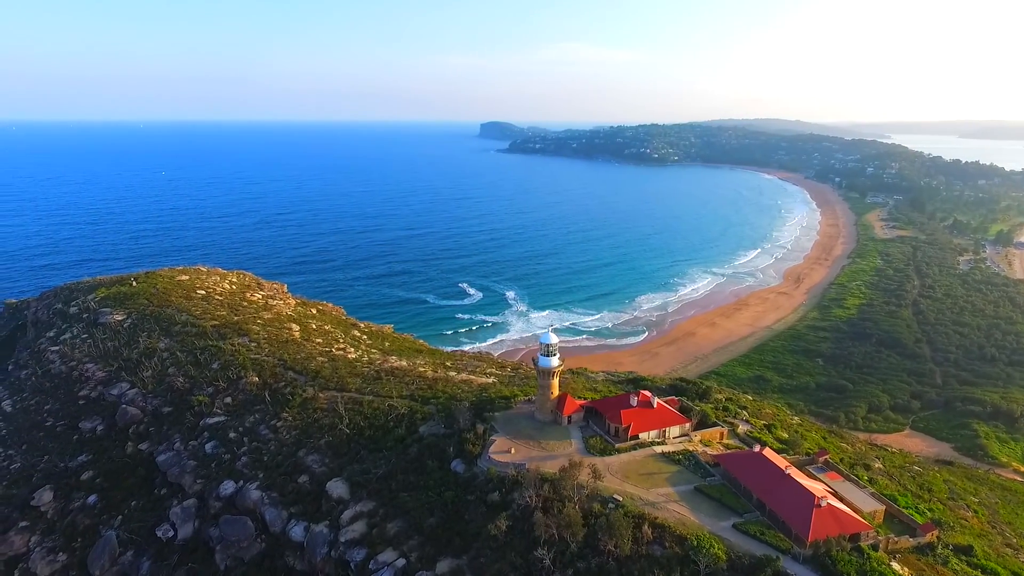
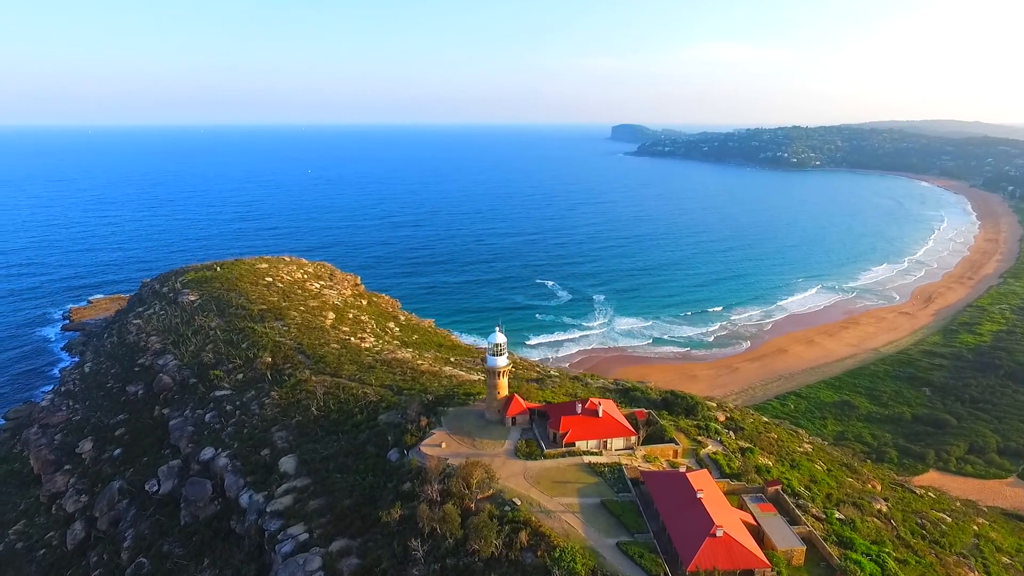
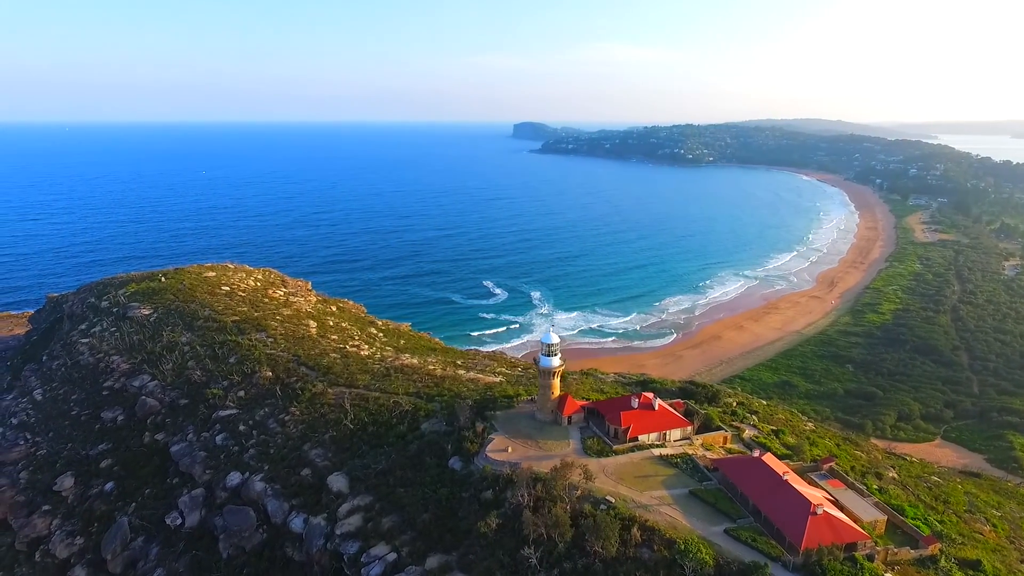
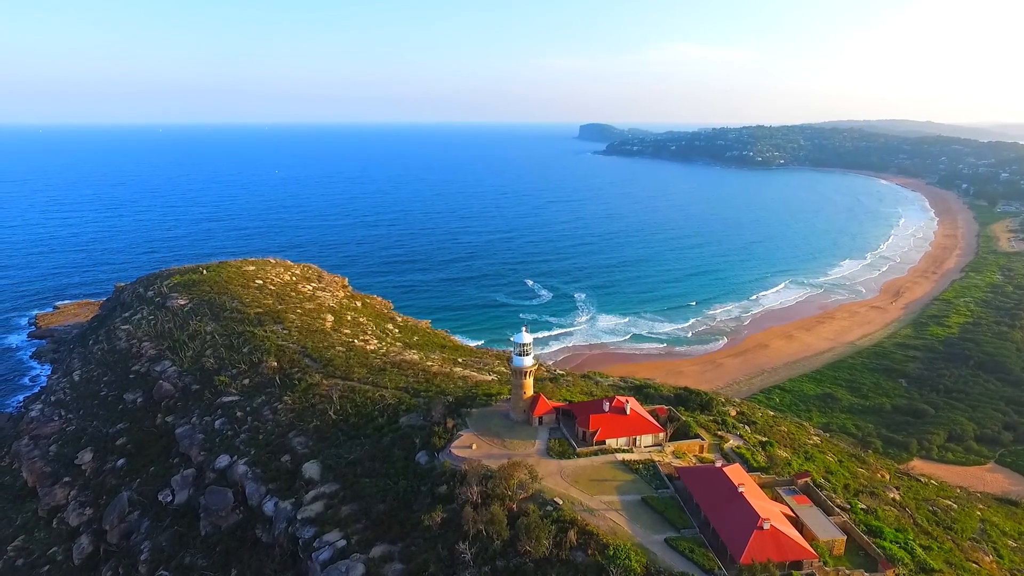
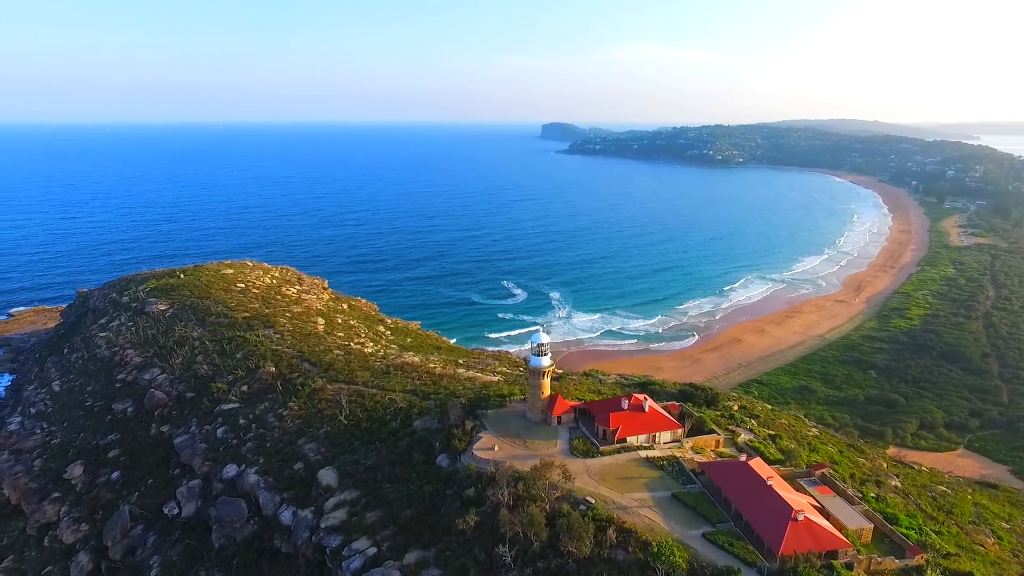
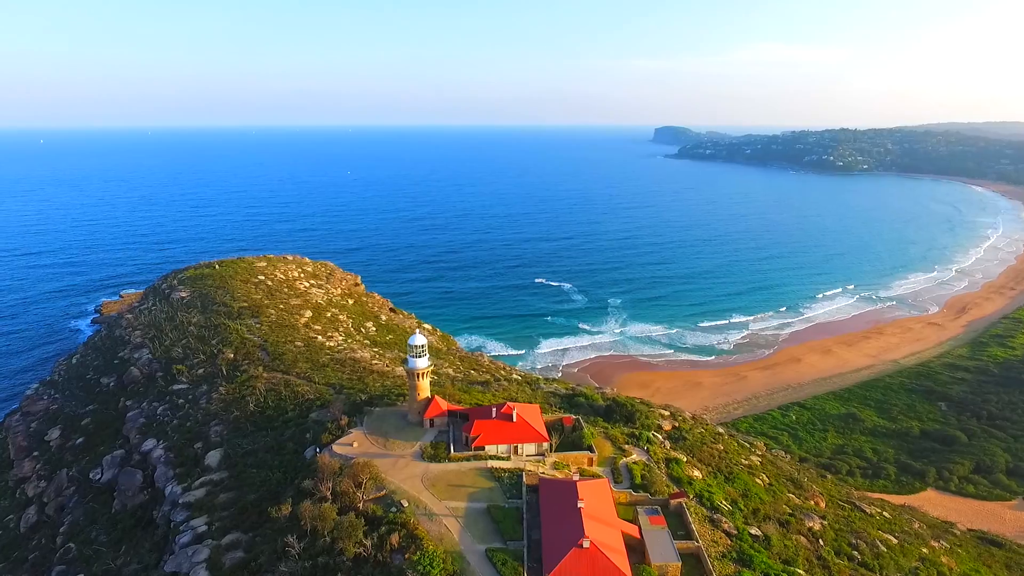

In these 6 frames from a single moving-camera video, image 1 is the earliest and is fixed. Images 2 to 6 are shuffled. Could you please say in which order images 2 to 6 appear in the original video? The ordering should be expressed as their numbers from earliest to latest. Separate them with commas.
3, 5, 4, 2, 6
